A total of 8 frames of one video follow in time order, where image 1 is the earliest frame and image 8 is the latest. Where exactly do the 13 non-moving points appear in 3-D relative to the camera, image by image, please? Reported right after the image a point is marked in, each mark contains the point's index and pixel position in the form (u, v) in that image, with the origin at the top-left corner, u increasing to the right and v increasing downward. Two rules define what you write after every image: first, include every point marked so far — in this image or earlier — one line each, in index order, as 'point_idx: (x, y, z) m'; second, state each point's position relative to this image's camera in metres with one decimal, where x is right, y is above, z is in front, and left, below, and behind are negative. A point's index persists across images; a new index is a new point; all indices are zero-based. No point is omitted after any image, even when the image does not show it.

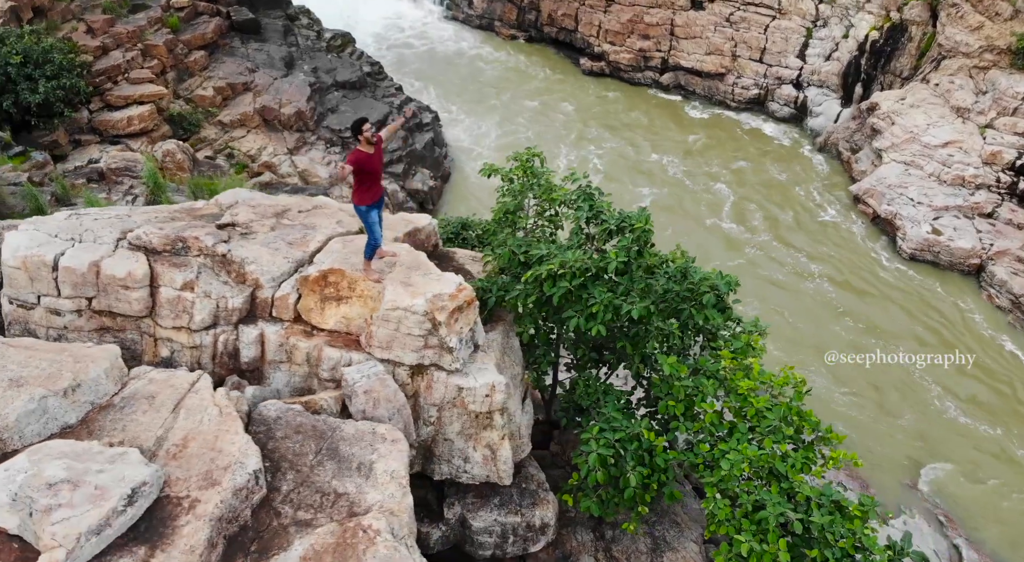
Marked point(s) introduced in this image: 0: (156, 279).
0: (-2.2, 0.0, +4.2) m
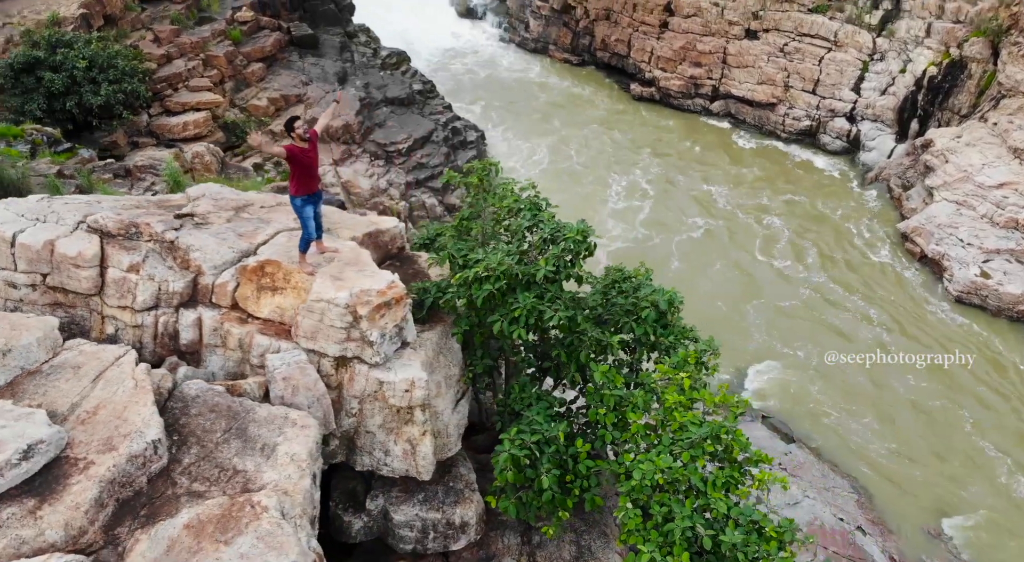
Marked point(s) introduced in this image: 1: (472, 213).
0: (-2.7, +0.1, +4.5) m
1: (-0.4, +0.6, +5.7) m
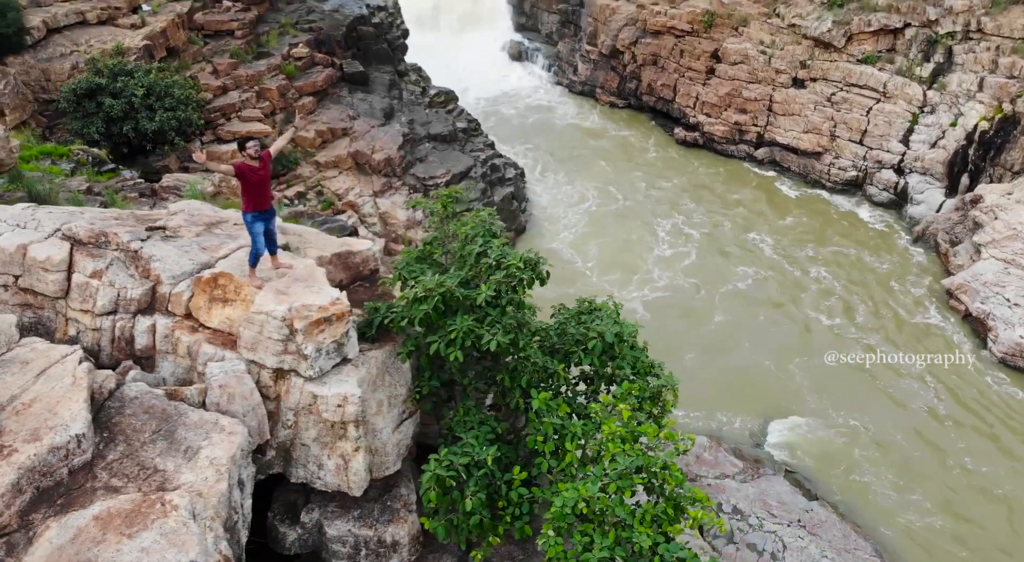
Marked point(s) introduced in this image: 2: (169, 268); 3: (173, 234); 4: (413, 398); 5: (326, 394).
0: (-3.1, +0.1, +4.8) m
1: (-0.7, +0.4, +5.8) m
2: (-2.4, +0.1, +4.9) m
3: (-2.6, +0.4, +5.2) m
4: (-0.7, -0.9, +5.3) m
5: (-1.2, -0.8, +4.5) m
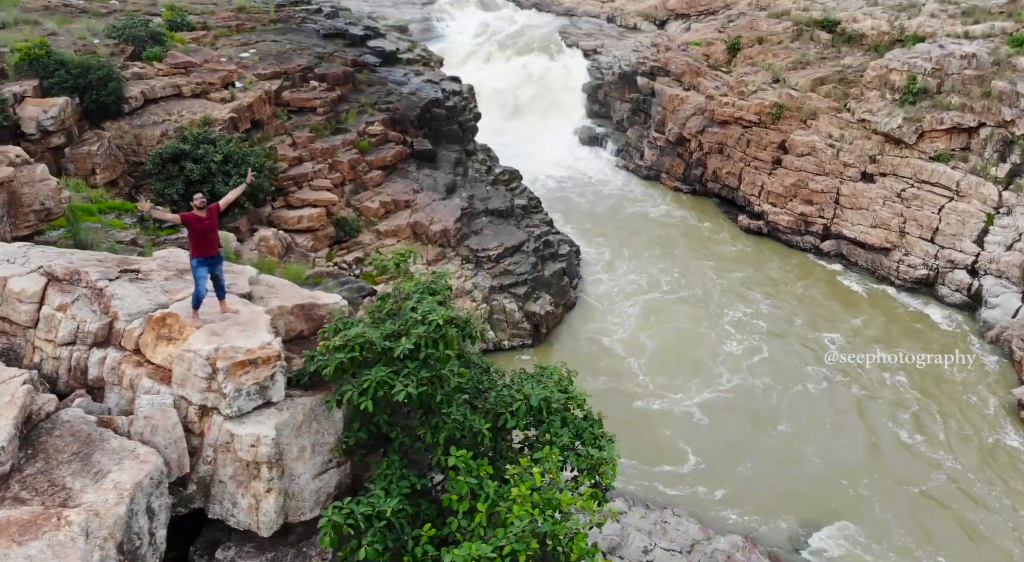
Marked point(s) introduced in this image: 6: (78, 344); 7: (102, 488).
0: (-3.7, -0.1, +5.3) m
1: (-1.1, -0.1, +6.2) m
2: (-3.0, -0.2, +5.3) m
3: (-3.1, 0.0, +5.8) m
4: (-1.4, -1.4, +5.5) m
5: (-1.9, -1.1, +4.8) m
6: (-3.3, -0.5, +5.3) m
7: (-2.6, -1.3, +4.3) m
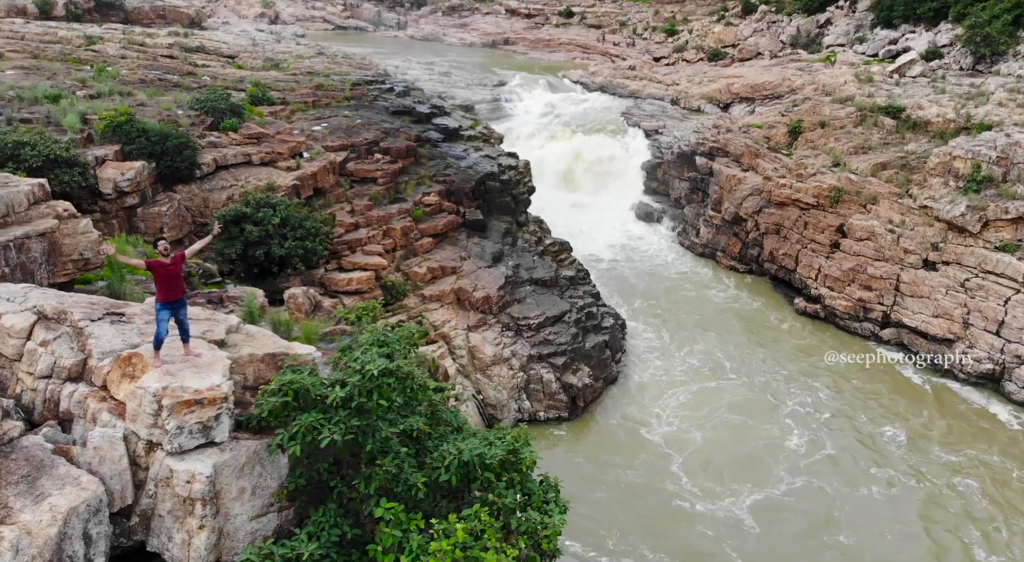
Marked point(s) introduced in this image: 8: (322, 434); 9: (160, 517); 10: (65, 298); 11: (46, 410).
0: (-4.1, -0.5, +5.9) m
1: (-1.6, -0.7, +6.5) m
2: (-3.5, -0.5, +5.8) m
3: (-3.6, -0.4, +6.3) m
4: (-1.9, -1.8, +5.7) m
5: (-2.5, -1.4, +5.1) m
6: (-3.8, -0.8, +5.7) m
7: (-3.2, -1.6, +4.6) m
8: (-1.4, -1.2, +5.1) m
9: (-2.7, -1.8, +5.2) m
10: (-4.2, -0.2, +6.4) m
11: (-3.9, -1.1, +5.7) m
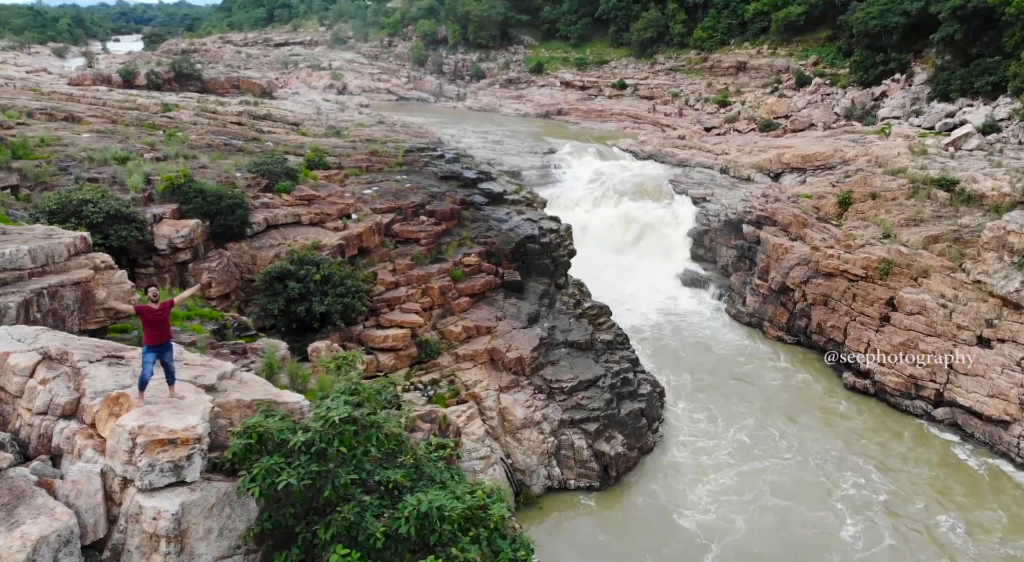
0: (-4.4, -0.9, +6.3) m
1: (-1.8, -1.2, +6.7) m
2: (-3.8, -0.9, +6.2) m
3: (-3.8, -0.8, +6.7) m
4: (-2.2, -2.2, +5.8) m
5: (-2.9, -1.8, +5.3) m
6: (-4.2, -1.2, +6.1) m
7: (-3.6, -1.8, +4.9) m
8: (-1.8, -1.6, +5.3) m
9: (-3.1, -2.2, +5.4) m
10: (-4.5, -0.6, +6.9) m
11: (-4.2, -1.5, +6.1) m
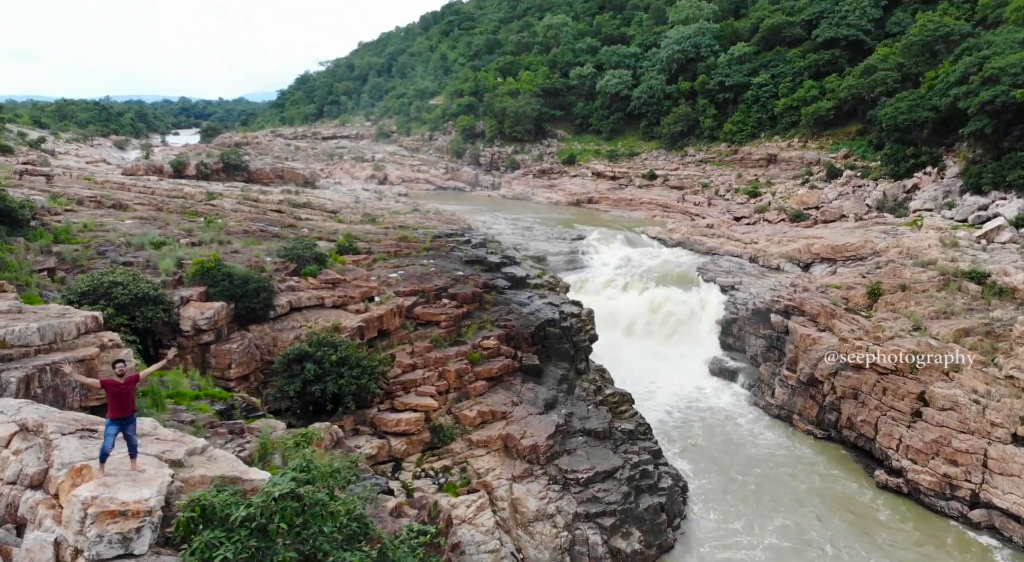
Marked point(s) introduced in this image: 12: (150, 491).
0: (-4.9, -1.6, +6.7) m
1: (-2.3, -2.0, +6.9) m
2: (-4.3, -1.7, +6.5) m
3: (-4.3, -1.6, +7.0) m
4: (-2.8, -2.9, +6.0) m
5: (-3.4, -2.4, +5.5) m
6: (-4.7, -1.9, +6.5) m
7: (-4.2, -2.4, +5.1) m
8: (-2.3, -2.2, +5.5) m
9: (-3.6, -2.8, +5.6) m
10: (-4.9, -1.4, +7.3) m
11: (-4.8, -2.2, +6.4) m
12: (-3.2, -1.9, +6.2) m
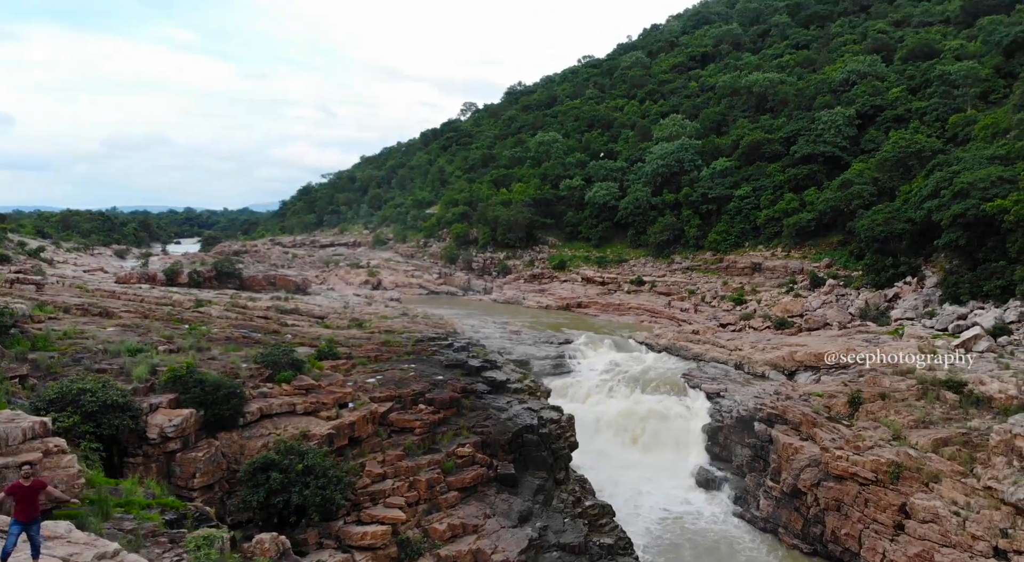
0: (-6.1, -2.7, +7.1) m
1: (-3.5, -3.2, +7.3) m
2: (-5.5, -2.8, +6.9) m
3: (-5.5, -2.8, +7.4) m
4: (-4.0, -3.9, +6.2) m
5: (-4.6, -3.4, +5.8) m
6: (-5.8, -3.0, +6.8) m
7: (-5.3, -3.3, +5.4) m
8: (-3.5, -3.2, +5.8) m
9: (-4.8, -3.8, +5.8) m
10: (-6.1, -2.7, +7.7) m
11: (-5.9, -3.3, +6.7) m
12: (-4.4, -3.0, +6.5) m
